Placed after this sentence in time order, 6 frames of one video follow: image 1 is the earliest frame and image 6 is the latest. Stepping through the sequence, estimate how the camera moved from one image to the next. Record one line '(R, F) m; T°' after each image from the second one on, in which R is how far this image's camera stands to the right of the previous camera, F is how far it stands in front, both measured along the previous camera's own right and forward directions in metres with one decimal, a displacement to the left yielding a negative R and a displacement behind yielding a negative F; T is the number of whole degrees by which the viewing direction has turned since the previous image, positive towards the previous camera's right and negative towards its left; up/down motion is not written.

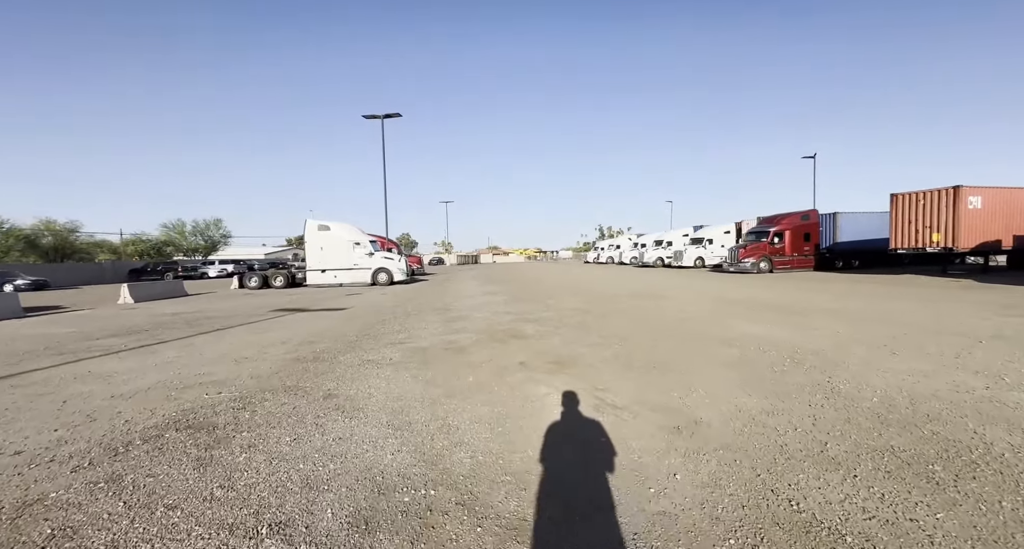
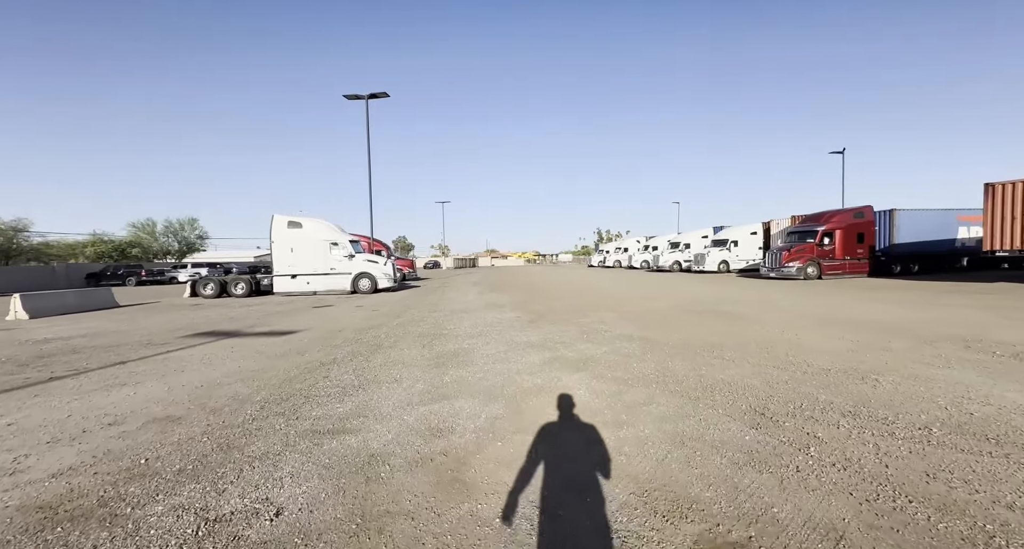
(-0.4, +4.1) m; 0°
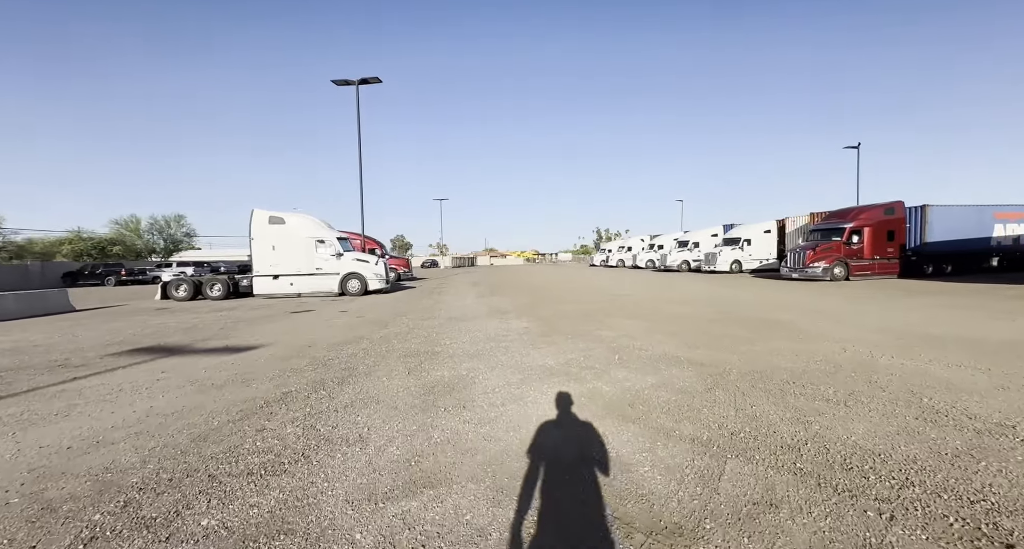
(-0.2, +1.9) m; 0°
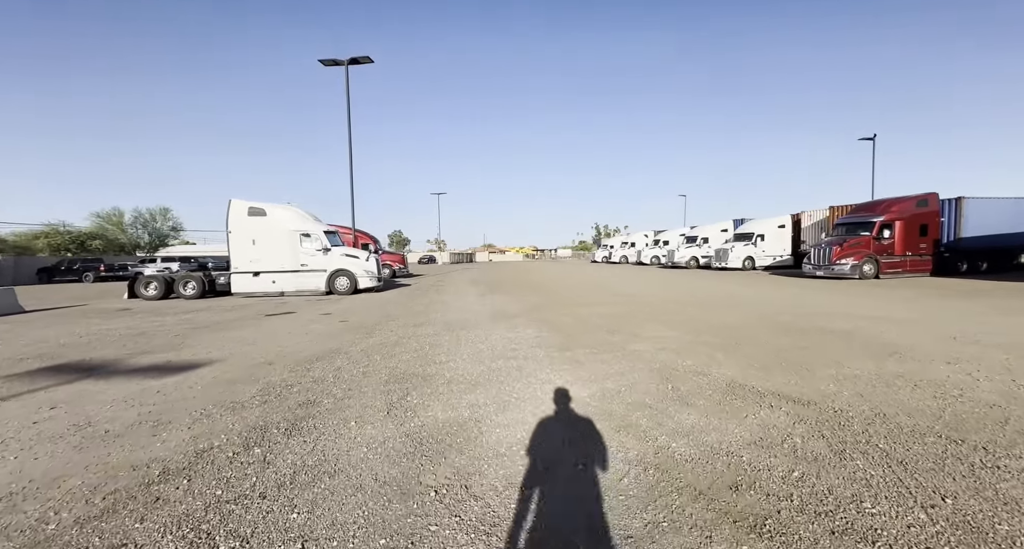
(-0.2, +1.8) m; 0°
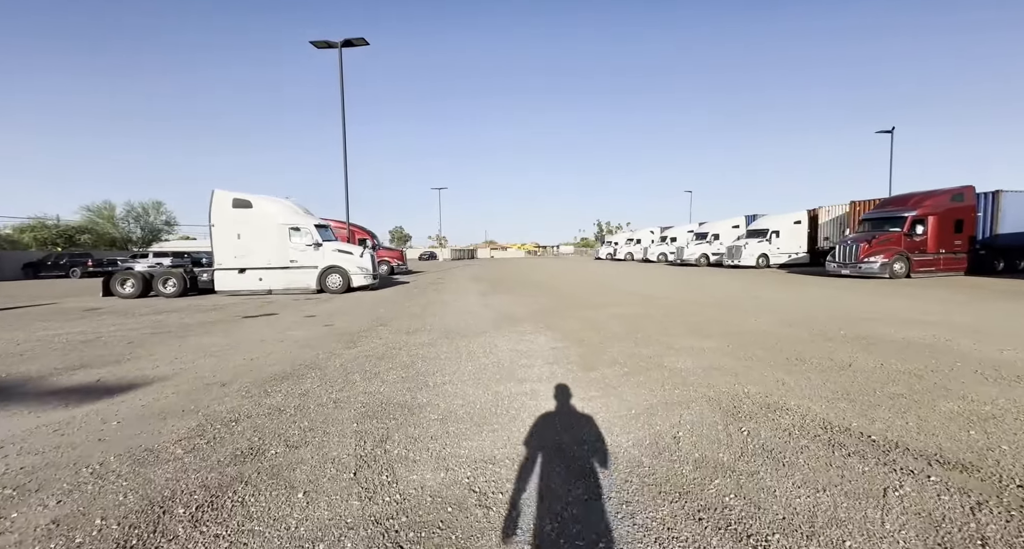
(-0.1, +1.4) m; 0°
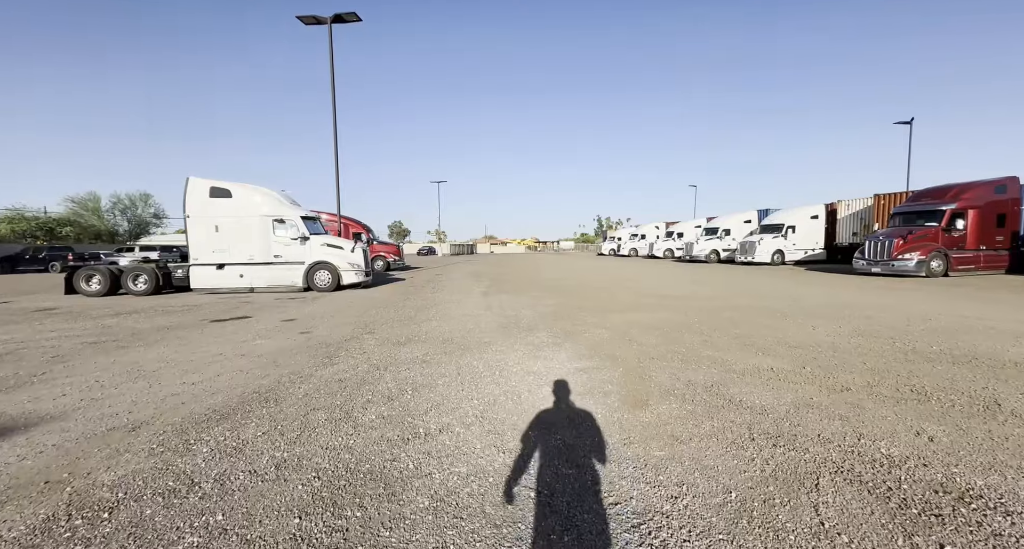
(-0.2, +1.5) m; 0°
